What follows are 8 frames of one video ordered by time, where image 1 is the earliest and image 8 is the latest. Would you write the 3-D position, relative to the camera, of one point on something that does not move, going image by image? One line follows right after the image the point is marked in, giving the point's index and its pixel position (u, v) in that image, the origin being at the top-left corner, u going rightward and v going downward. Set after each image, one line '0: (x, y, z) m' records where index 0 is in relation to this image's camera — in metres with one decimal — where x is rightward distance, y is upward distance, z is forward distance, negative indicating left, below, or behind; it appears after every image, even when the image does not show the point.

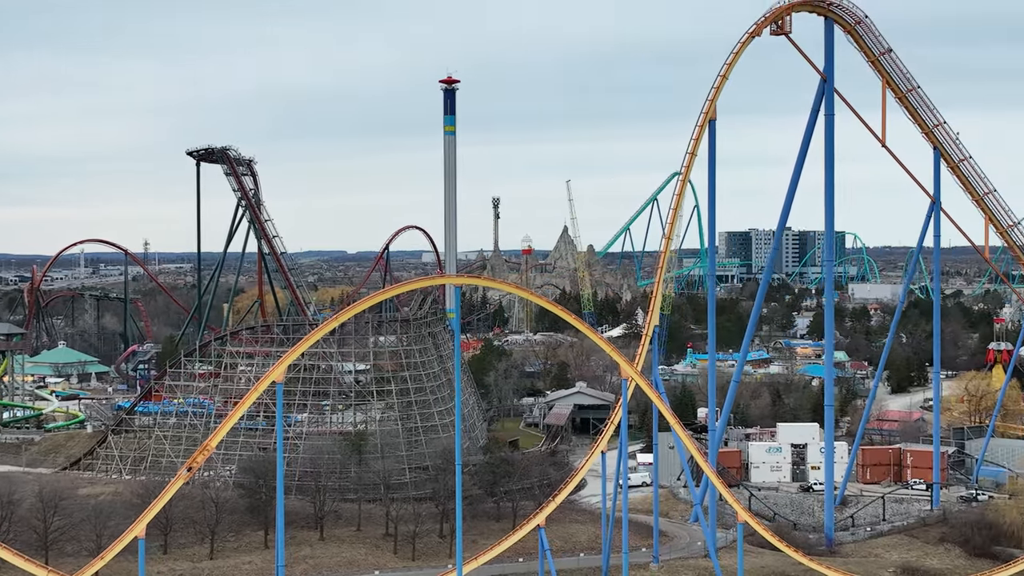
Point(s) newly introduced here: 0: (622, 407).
0: (+1.4, -1.5, +18.8) m
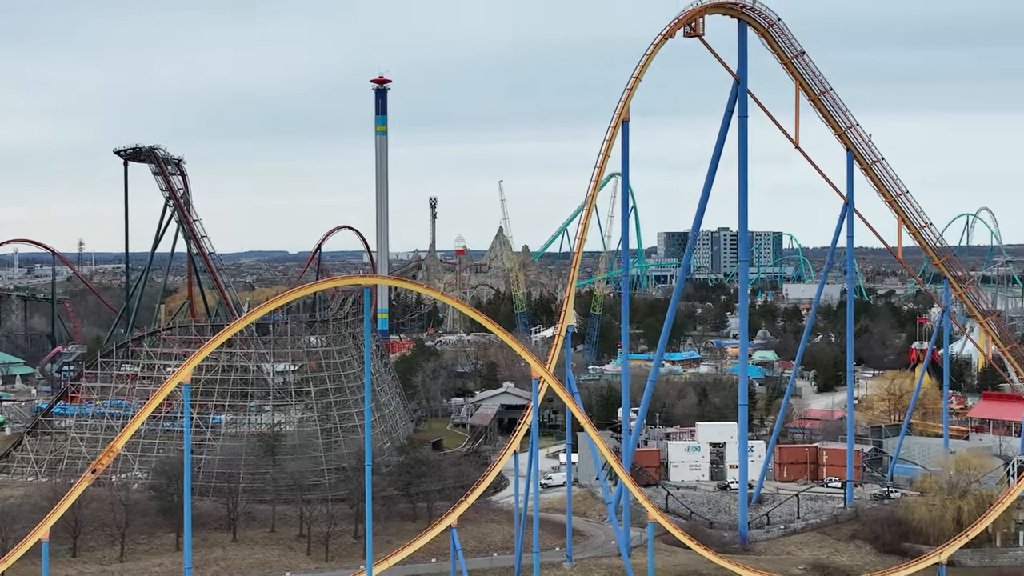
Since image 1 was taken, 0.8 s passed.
0: (+0.3, -1.5, +18.9) m
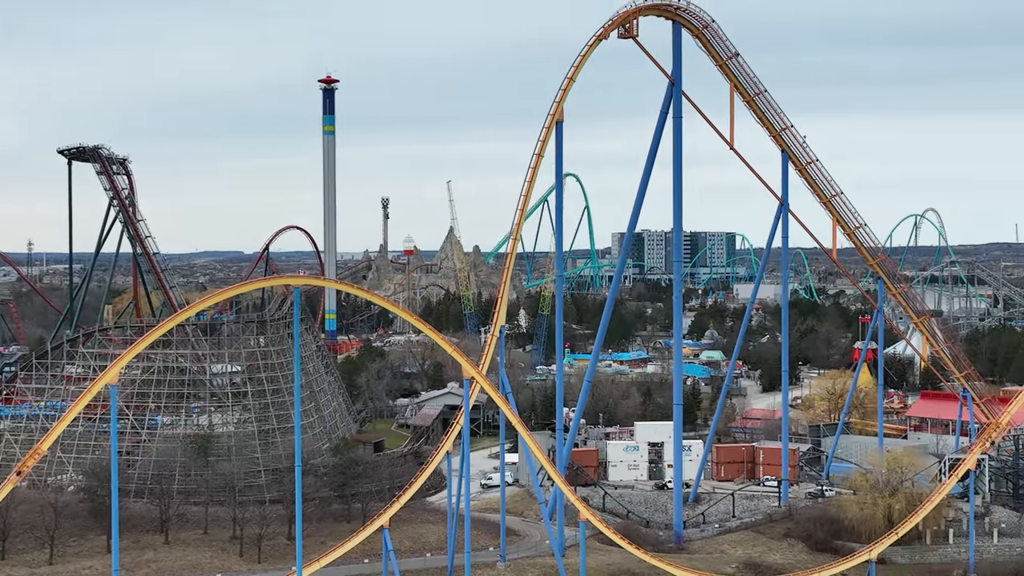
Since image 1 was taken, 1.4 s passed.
0: (-0.6, -1.5, +18.9) m
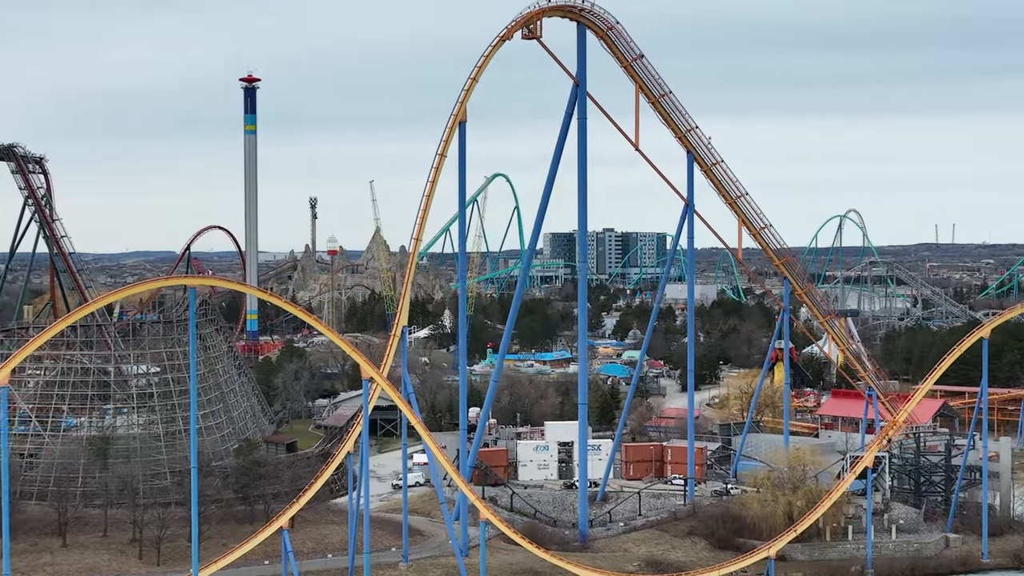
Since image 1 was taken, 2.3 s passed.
0: (-1.9, -1.5, +18.9) m
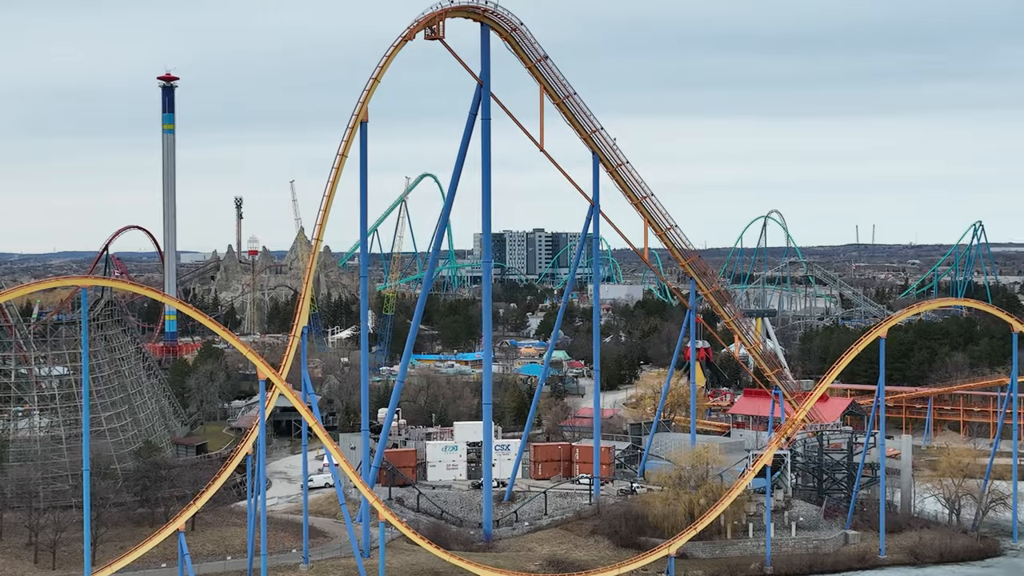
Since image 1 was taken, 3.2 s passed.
0: (-3.2, -1.5, +18.8) m
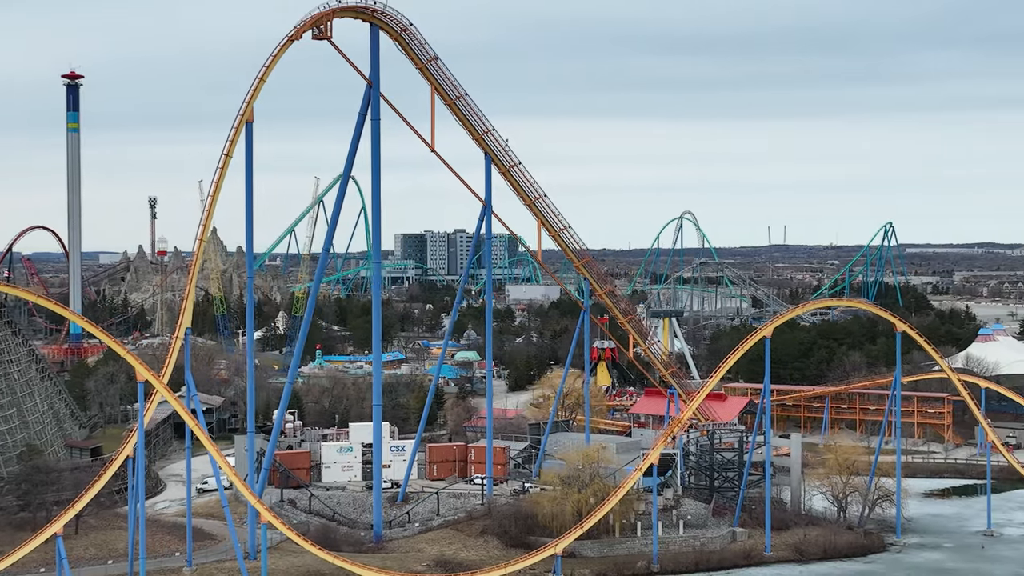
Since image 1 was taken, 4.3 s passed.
0: (-4.6, -1.5, +18.6) m
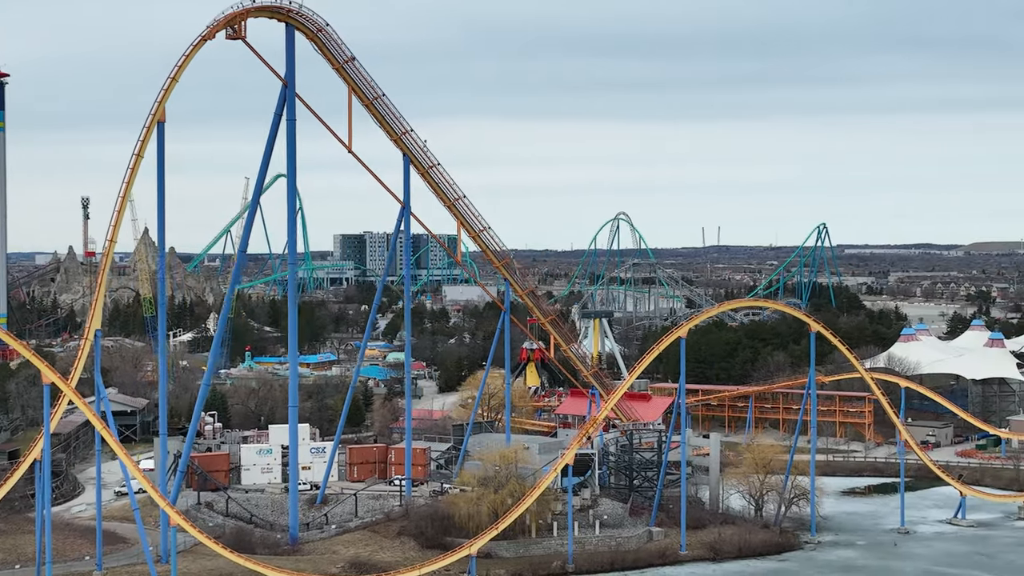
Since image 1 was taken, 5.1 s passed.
0: (-5.7, -1.6, +18.4) m
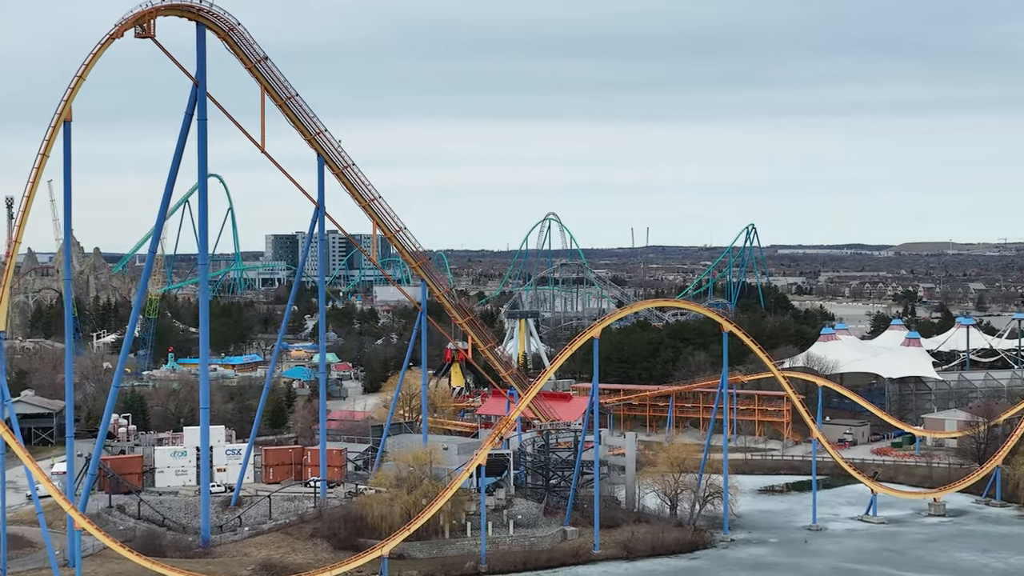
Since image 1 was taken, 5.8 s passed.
0: (-6.8, -1.6, +18.1) m
